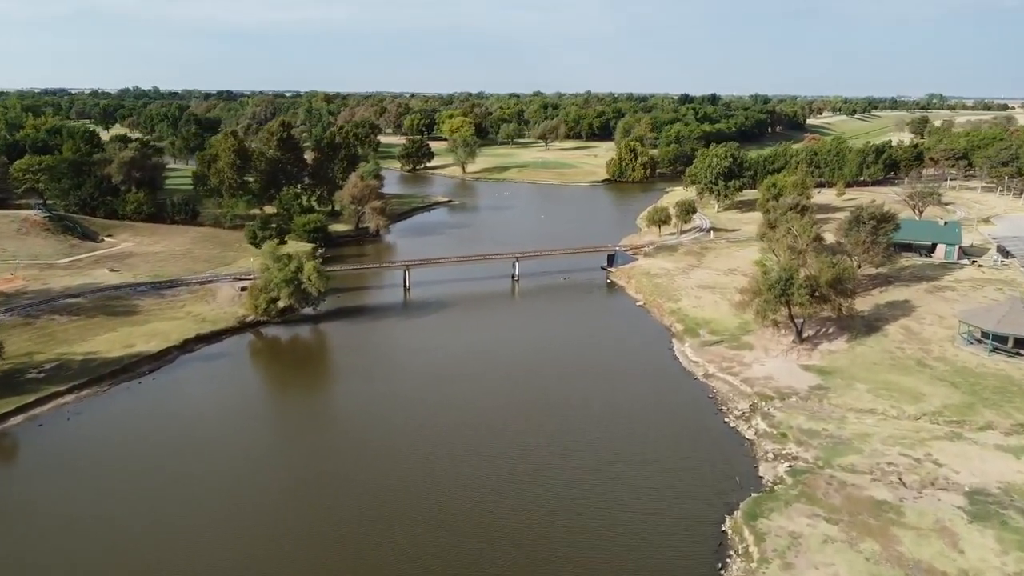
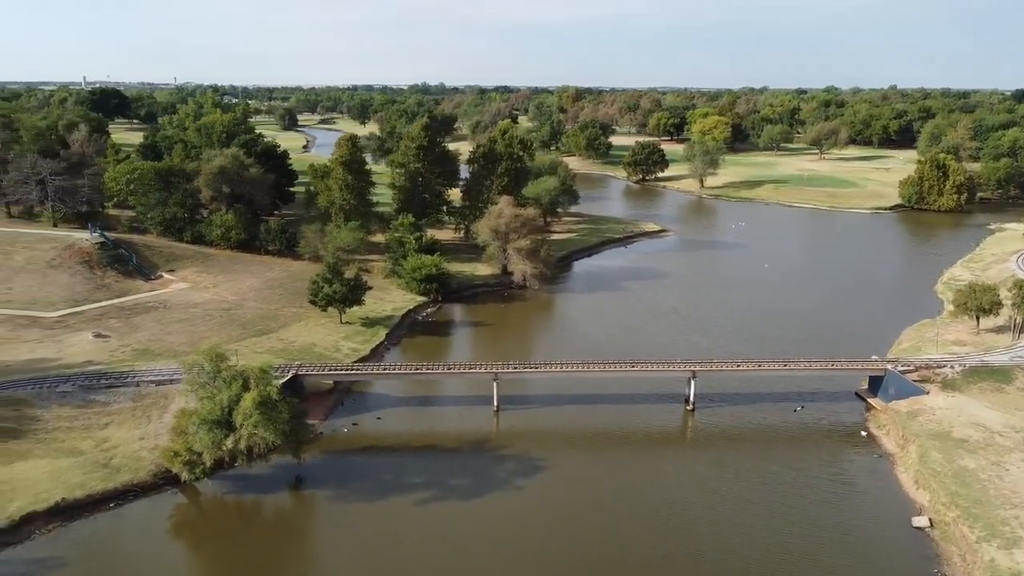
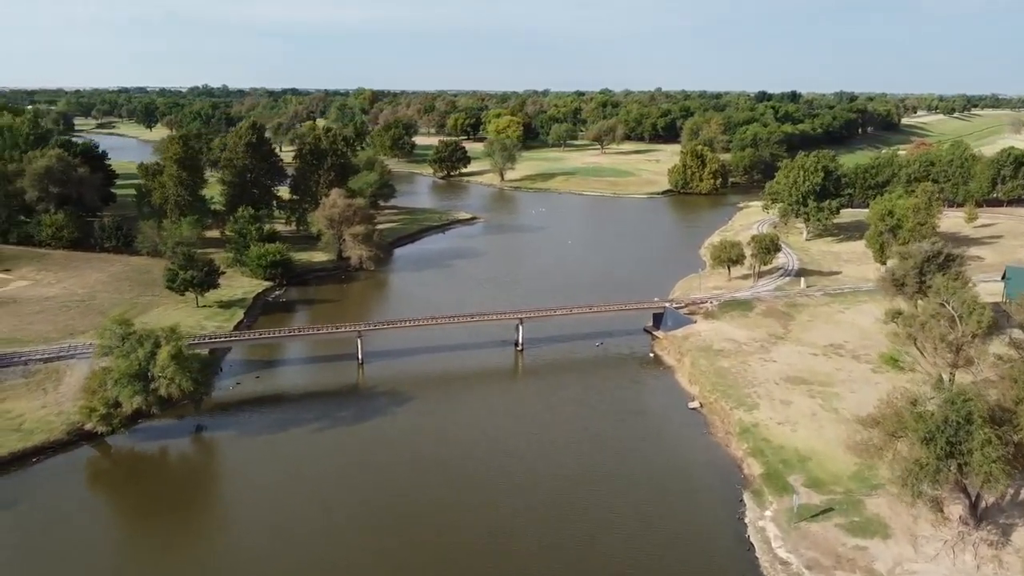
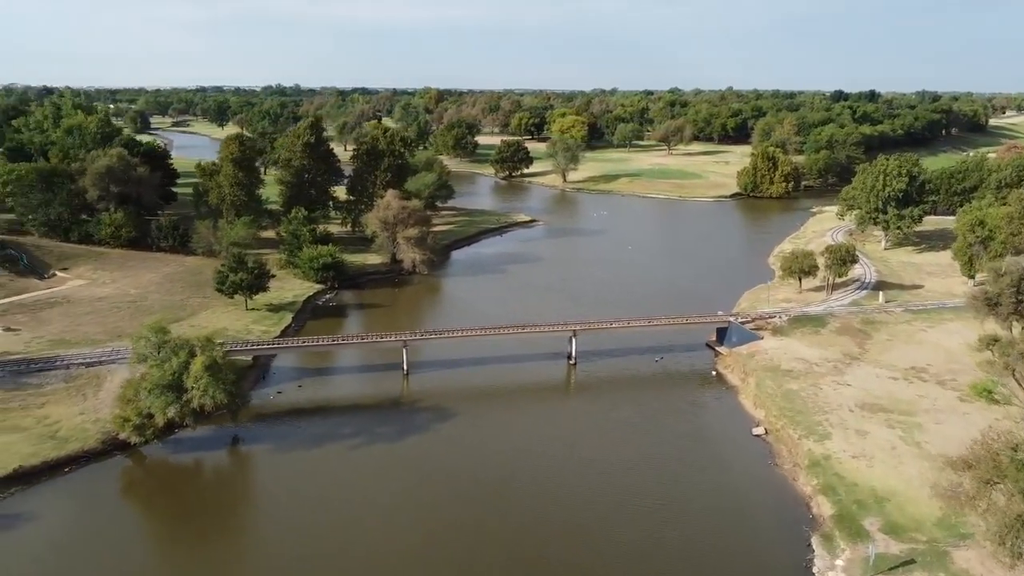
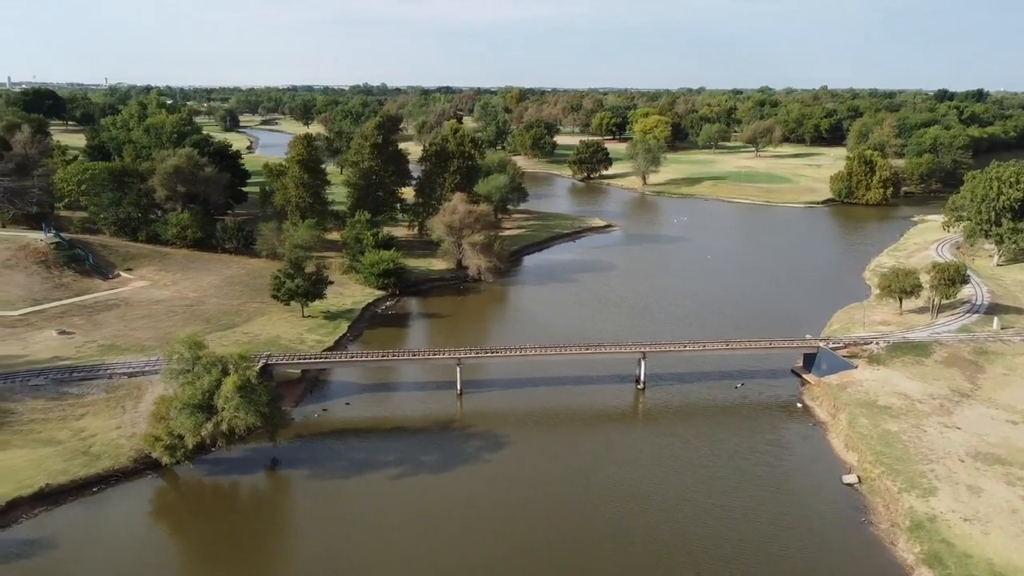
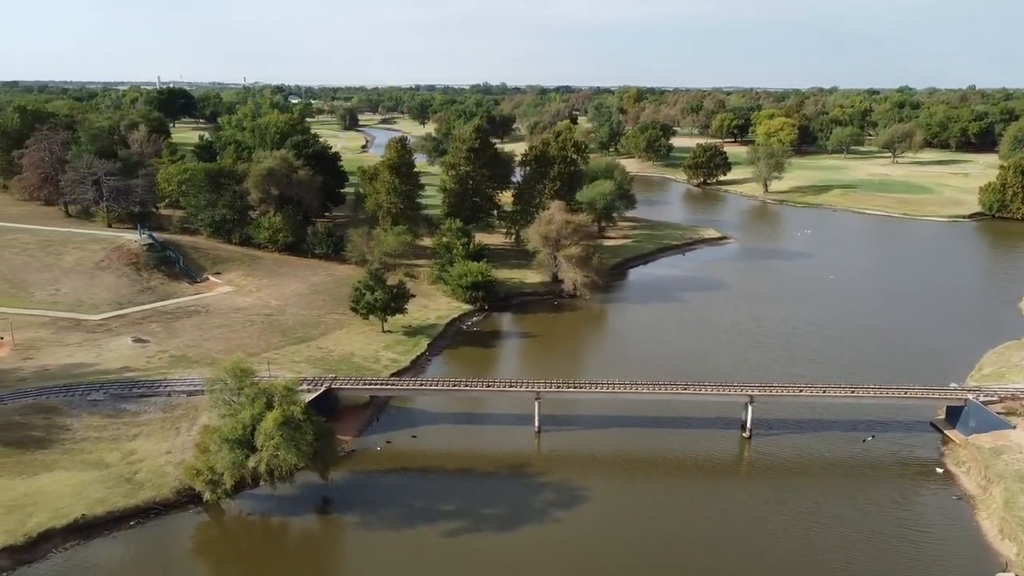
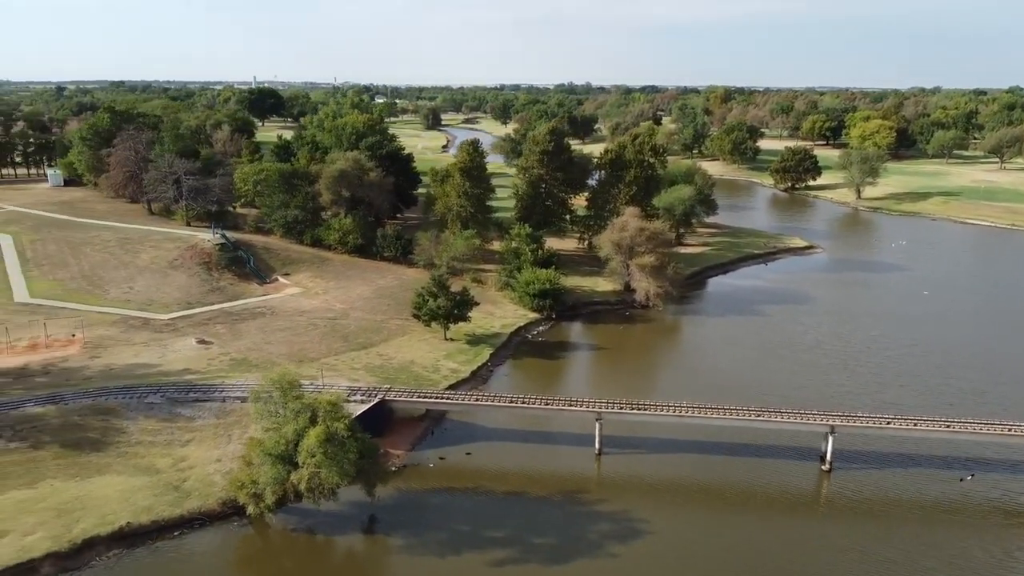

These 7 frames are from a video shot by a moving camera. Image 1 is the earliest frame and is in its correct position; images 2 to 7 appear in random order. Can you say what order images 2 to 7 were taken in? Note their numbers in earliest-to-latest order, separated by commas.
3, 4, 5, 2, 6, 7
